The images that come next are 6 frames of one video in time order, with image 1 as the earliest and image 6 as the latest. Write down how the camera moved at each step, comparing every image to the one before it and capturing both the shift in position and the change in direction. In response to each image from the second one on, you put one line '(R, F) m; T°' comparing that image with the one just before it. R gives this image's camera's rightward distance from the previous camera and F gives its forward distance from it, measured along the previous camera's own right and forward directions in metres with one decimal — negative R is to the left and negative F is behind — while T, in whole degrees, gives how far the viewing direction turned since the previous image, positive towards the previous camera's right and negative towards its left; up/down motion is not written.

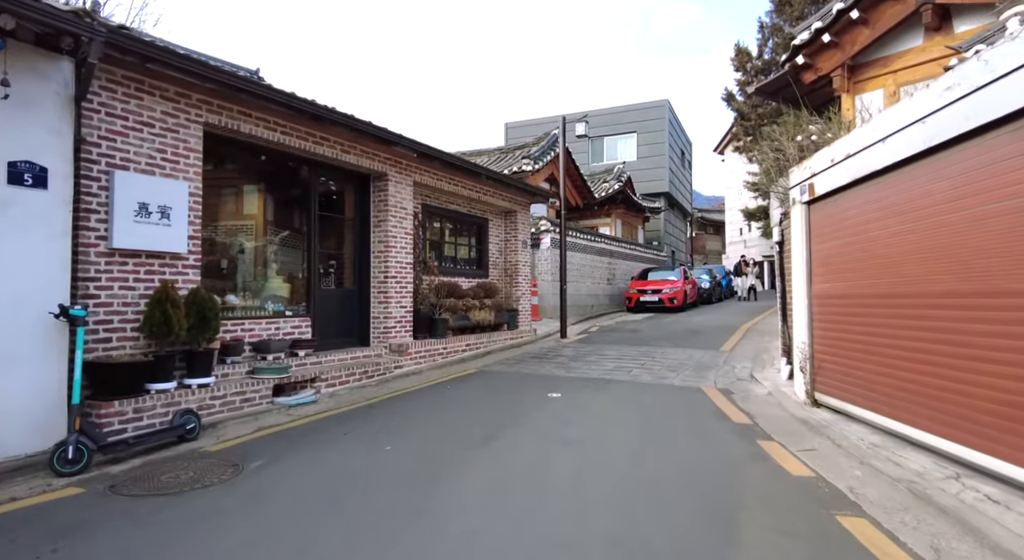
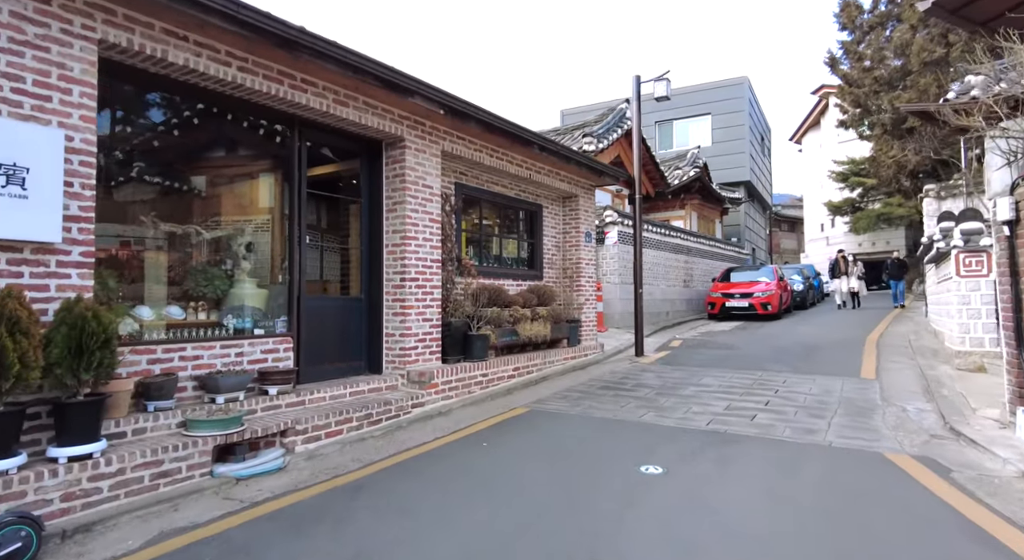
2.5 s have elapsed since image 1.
(-0.1, +2.5) m; -6°
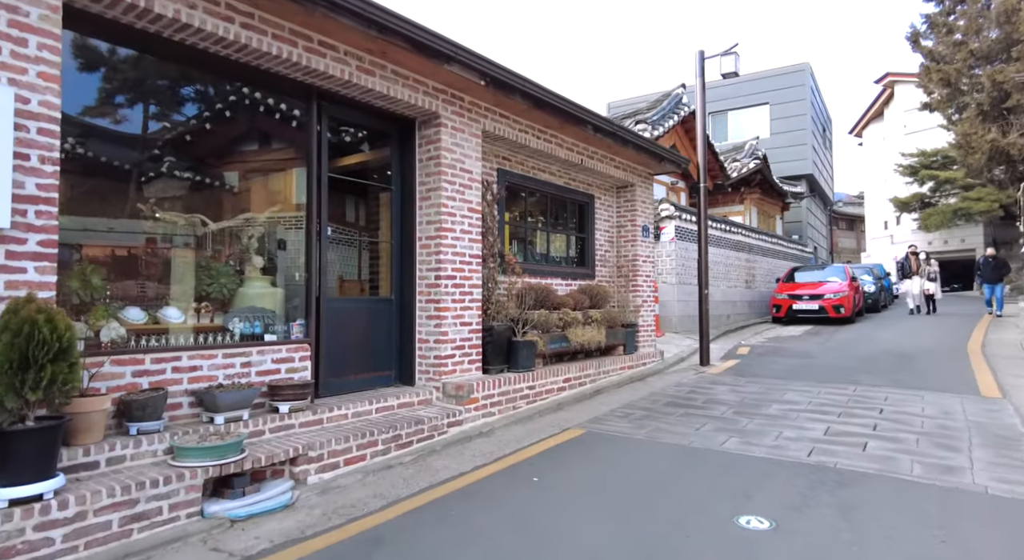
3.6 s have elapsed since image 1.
(-0.1, +0.9) m; -4°
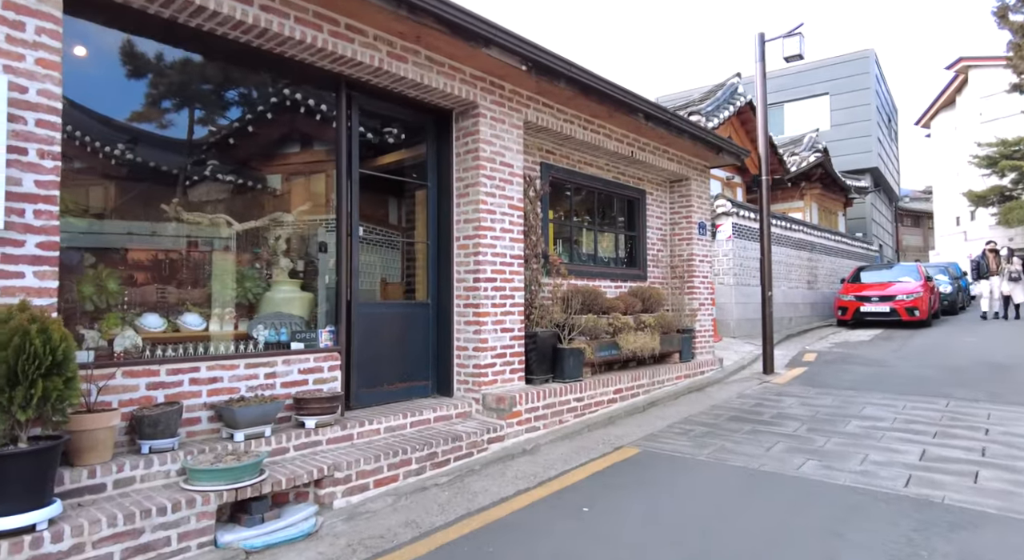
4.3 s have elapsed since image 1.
(0.0, +0.5) m; -5°
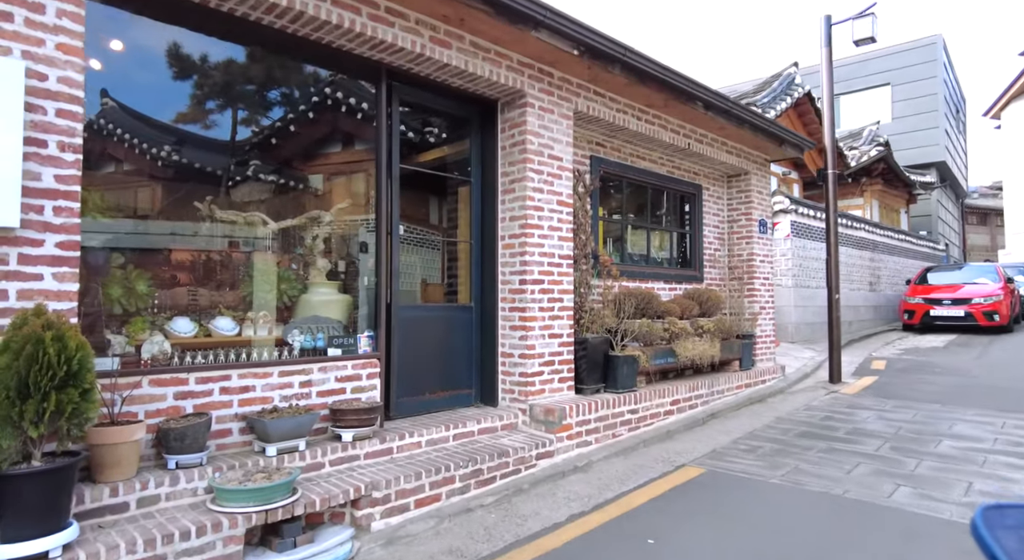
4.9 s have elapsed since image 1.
(-0.1, +0.4) m; -4°
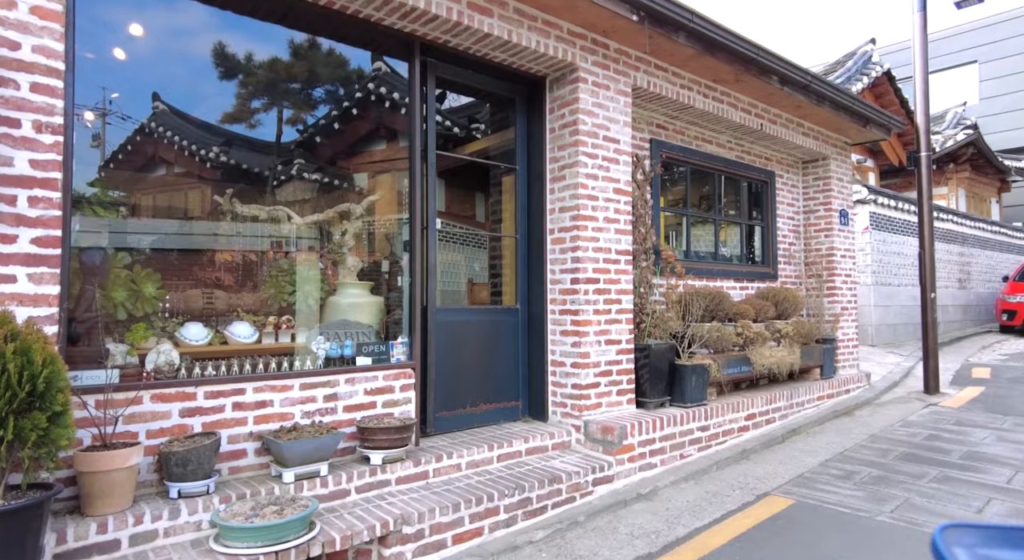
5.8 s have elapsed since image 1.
(0.0, +0.5) m; -5°
